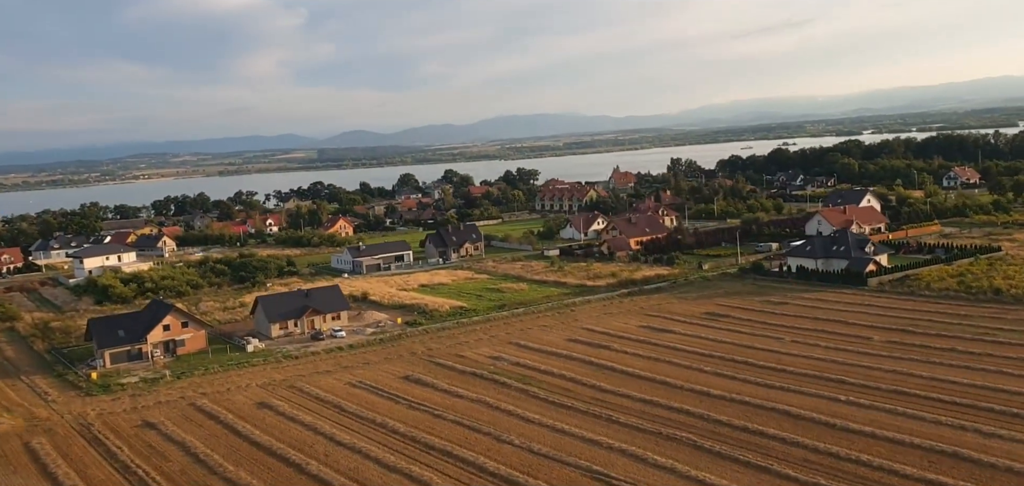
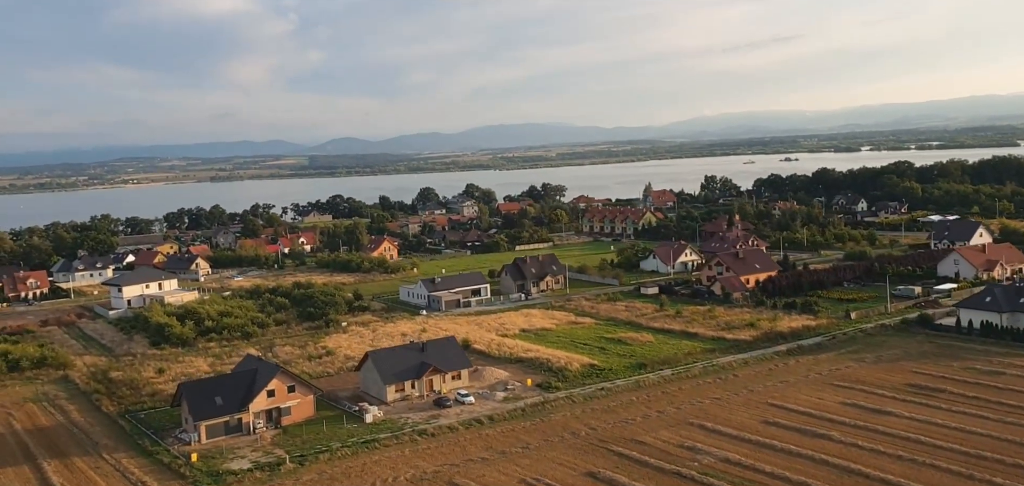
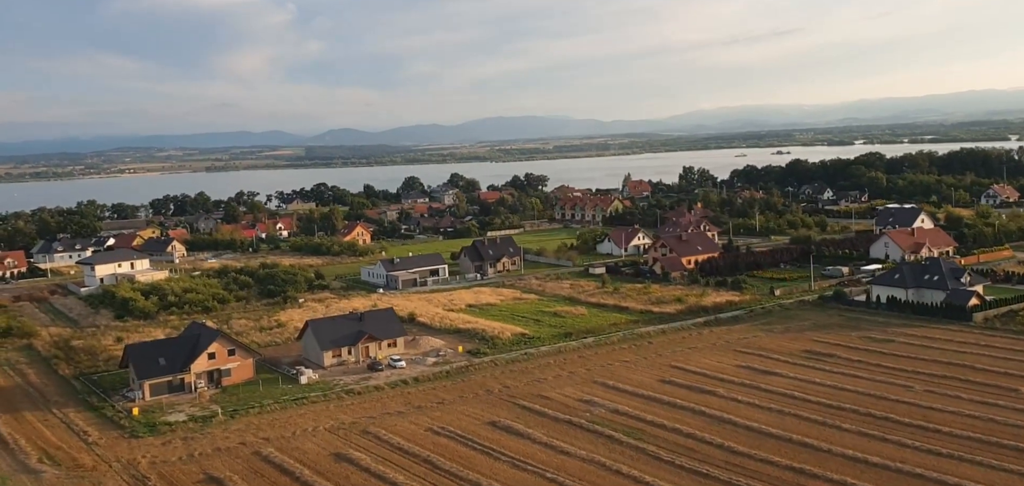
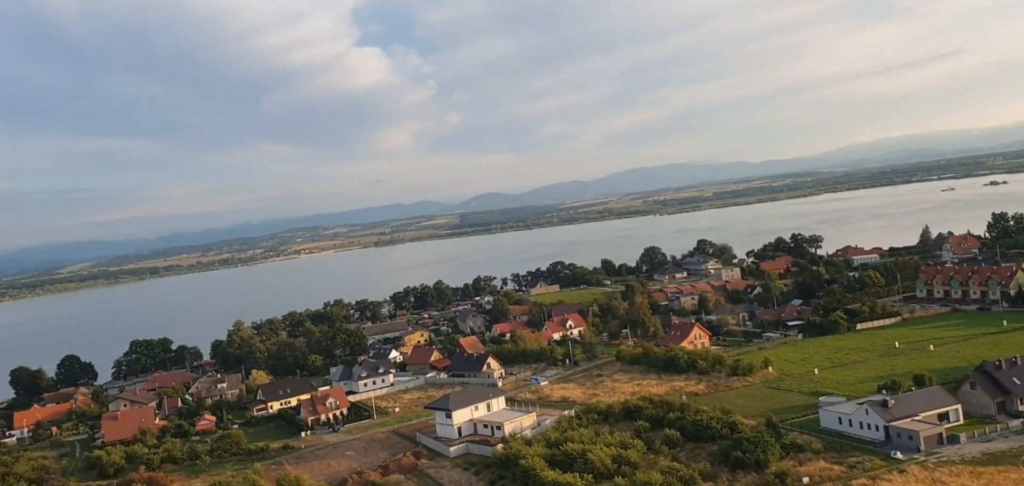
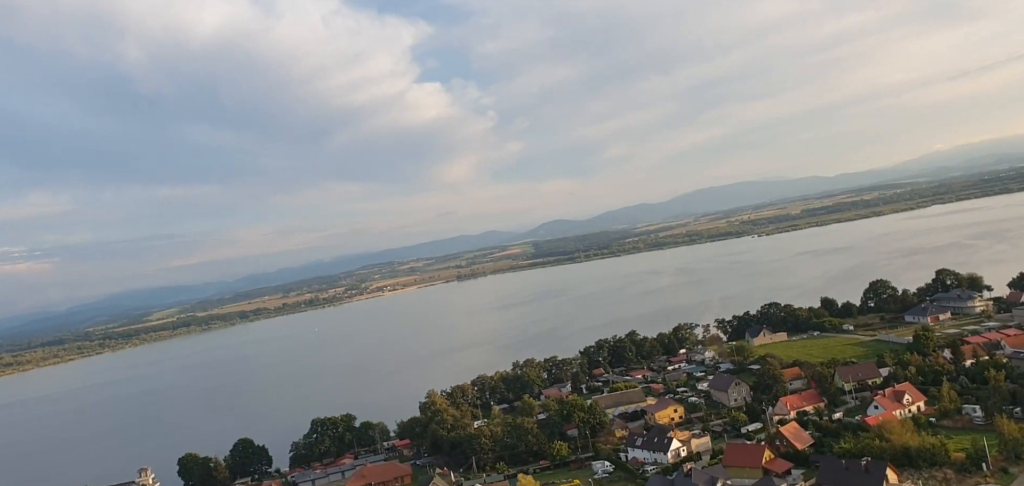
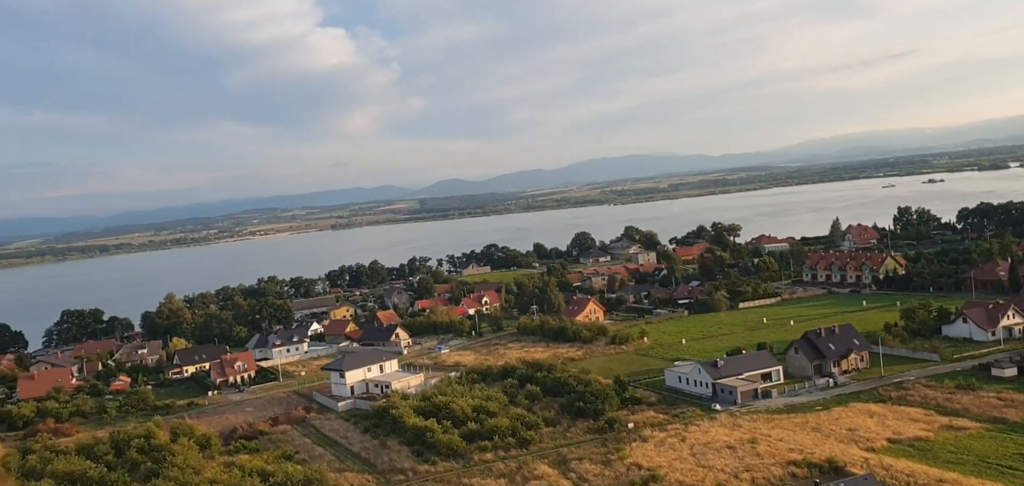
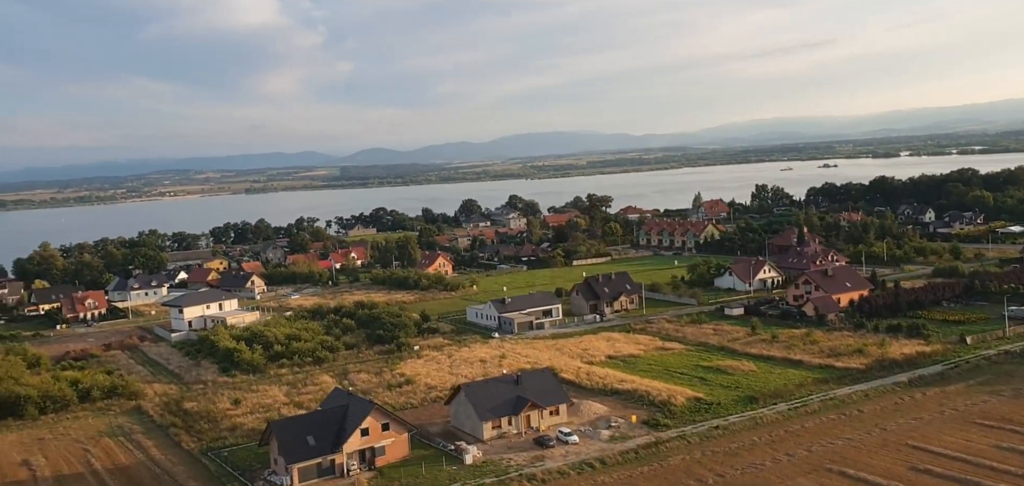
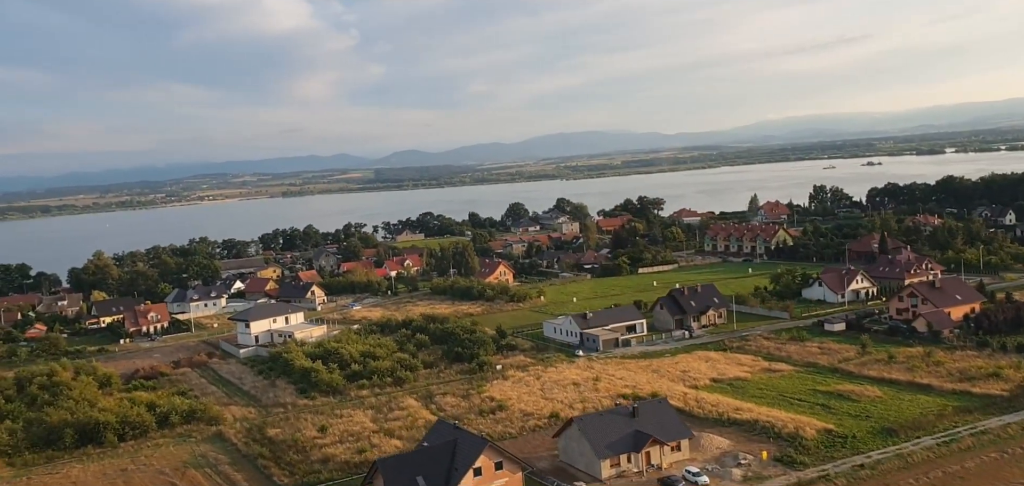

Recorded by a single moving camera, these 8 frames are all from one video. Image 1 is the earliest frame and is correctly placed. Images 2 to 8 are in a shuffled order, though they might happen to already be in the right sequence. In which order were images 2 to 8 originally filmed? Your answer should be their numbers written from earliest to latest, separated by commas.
3, 2, 7, 8, 6, 4, 5
